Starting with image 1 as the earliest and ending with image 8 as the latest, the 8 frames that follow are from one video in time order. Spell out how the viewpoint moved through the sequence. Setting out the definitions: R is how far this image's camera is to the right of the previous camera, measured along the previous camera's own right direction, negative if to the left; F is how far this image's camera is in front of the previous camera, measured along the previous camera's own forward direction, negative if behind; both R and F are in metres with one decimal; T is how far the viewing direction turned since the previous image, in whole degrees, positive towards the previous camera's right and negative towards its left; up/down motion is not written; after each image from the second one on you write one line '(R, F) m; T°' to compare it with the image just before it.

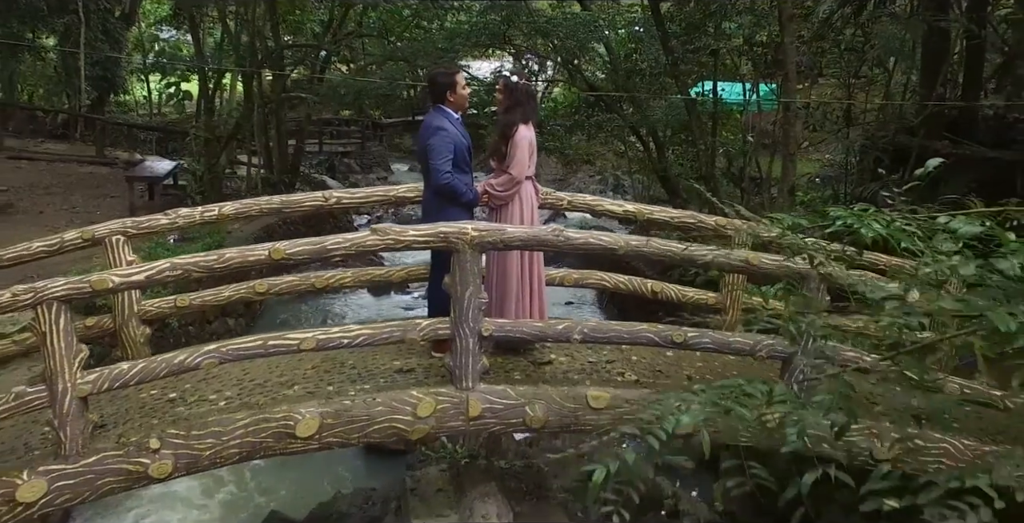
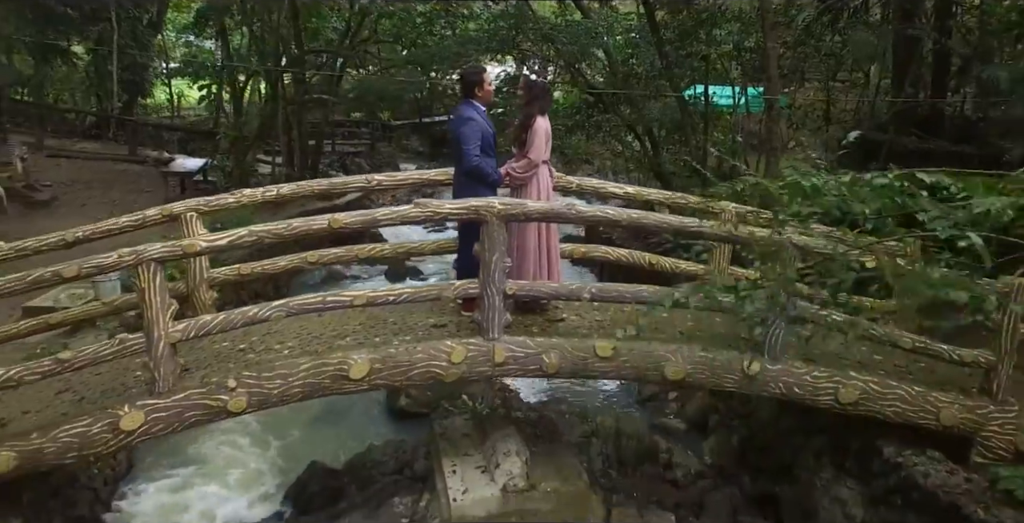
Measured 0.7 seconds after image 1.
(-0.1, -0.5) m; 0°
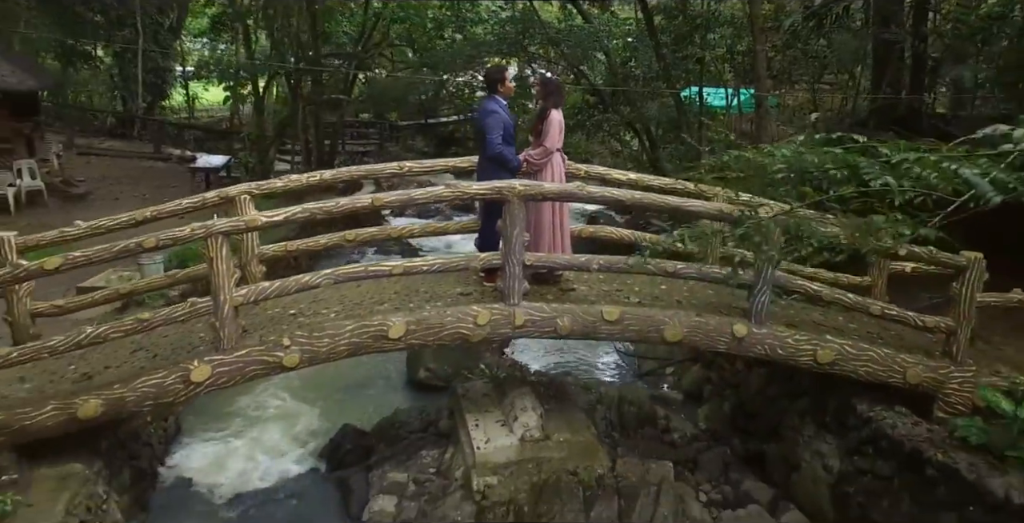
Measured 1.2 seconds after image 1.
(-0.1, -0.5) m; 0°
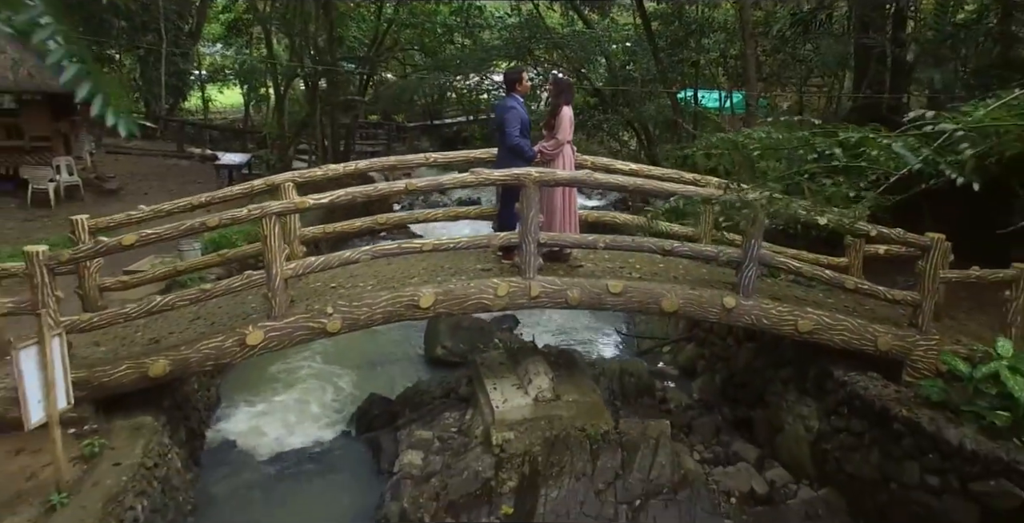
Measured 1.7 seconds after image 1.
(-0.1, -0.5) m; 0°
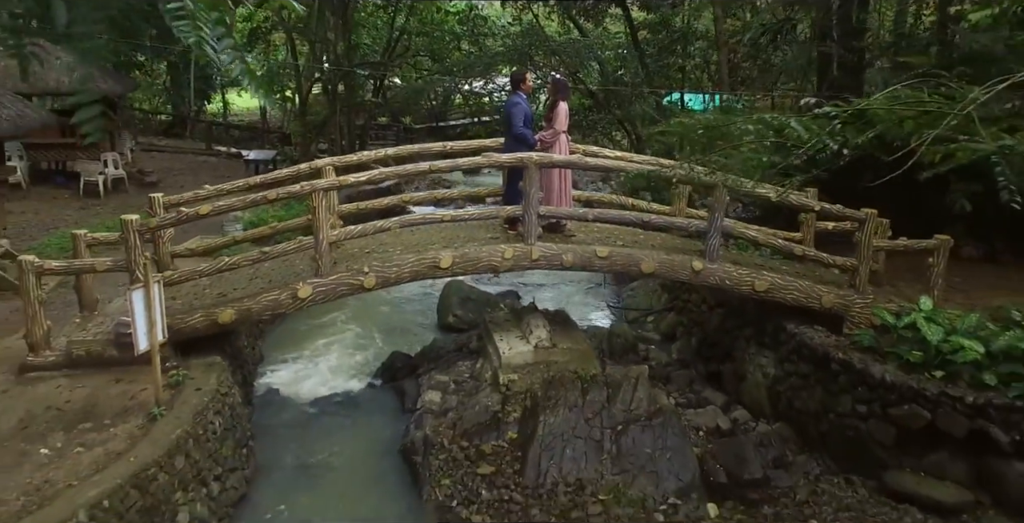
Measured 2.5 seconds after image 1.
(0.0, -0.9) m; 0°
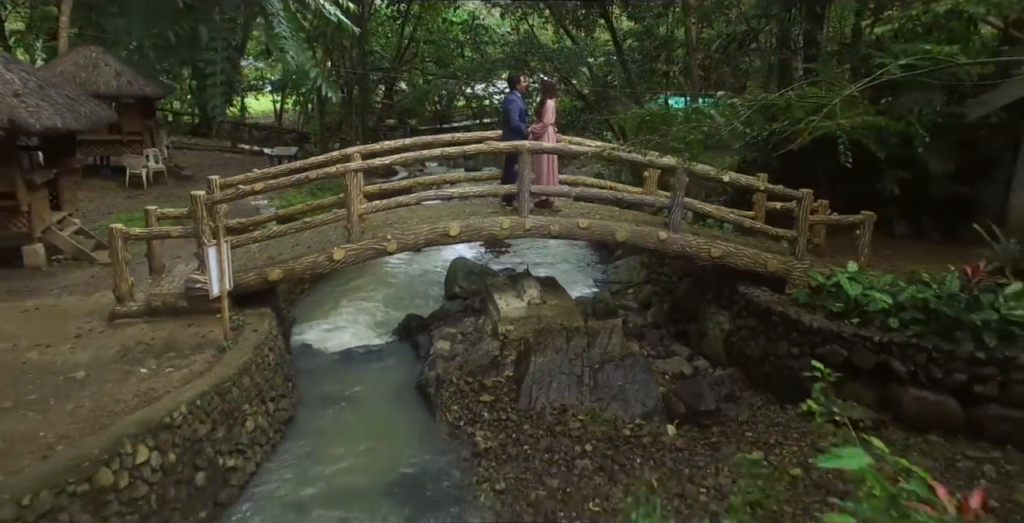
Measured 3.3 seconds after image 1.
(0.0, -1.1) m; 0°
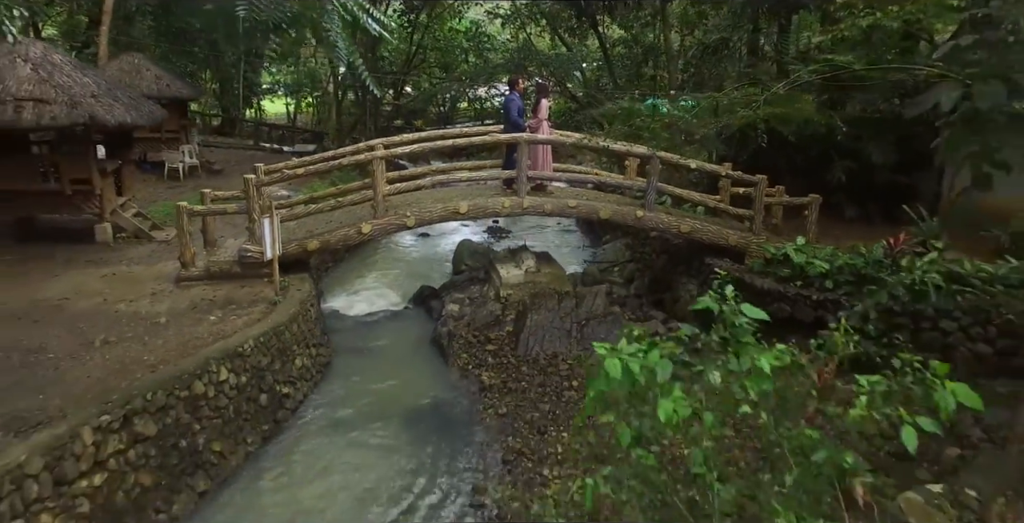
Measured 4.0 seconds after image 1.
(0.0, -1.1) m; 0°
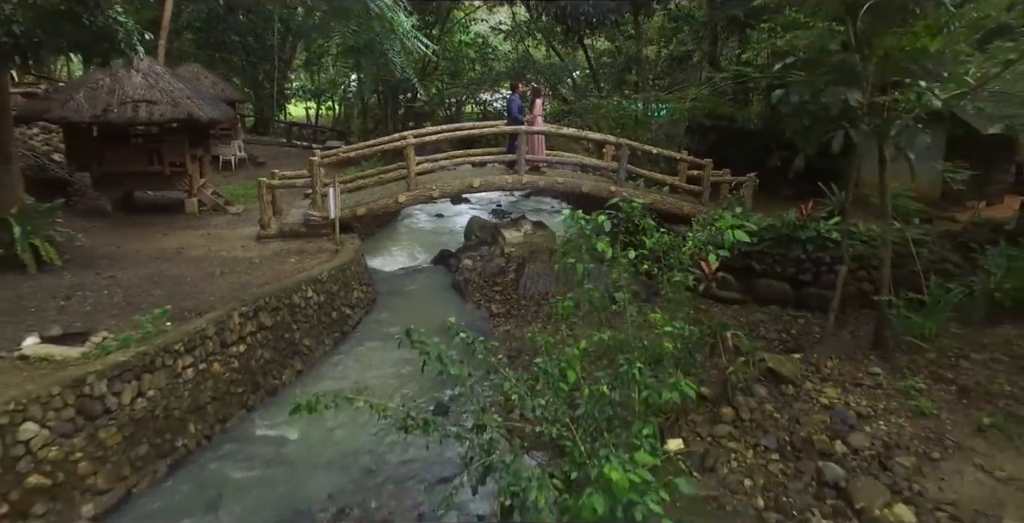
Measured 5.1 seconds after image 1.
(0.0, -2.1) m; 0°
